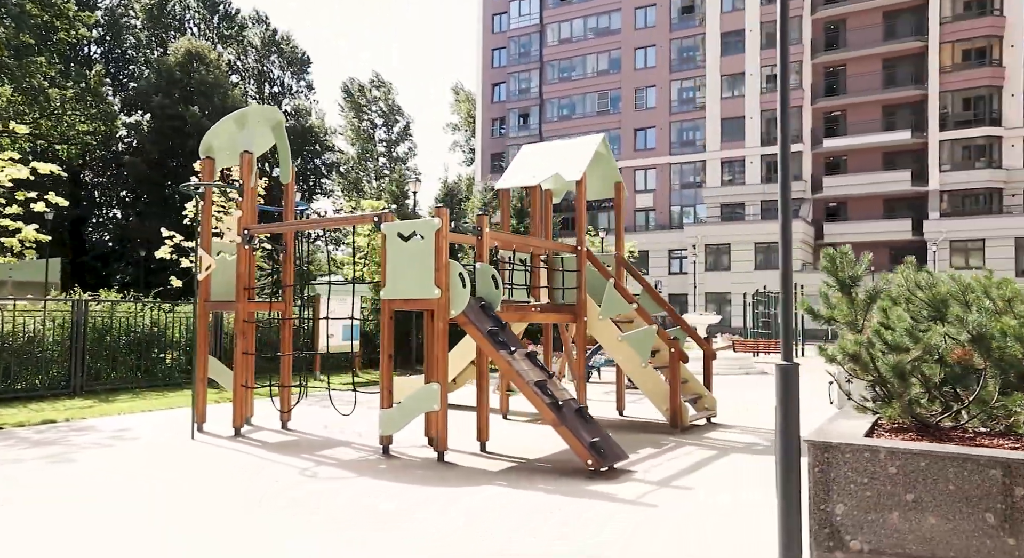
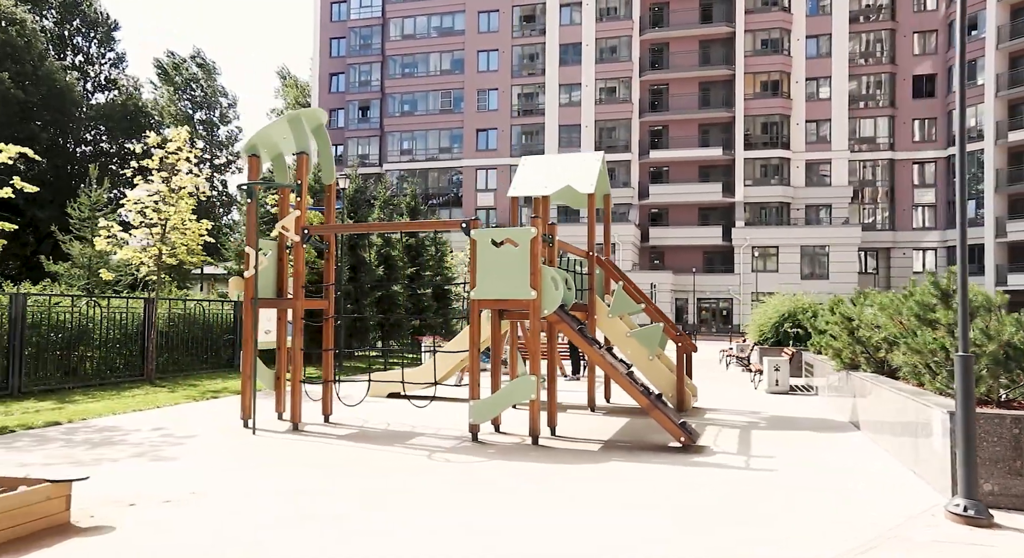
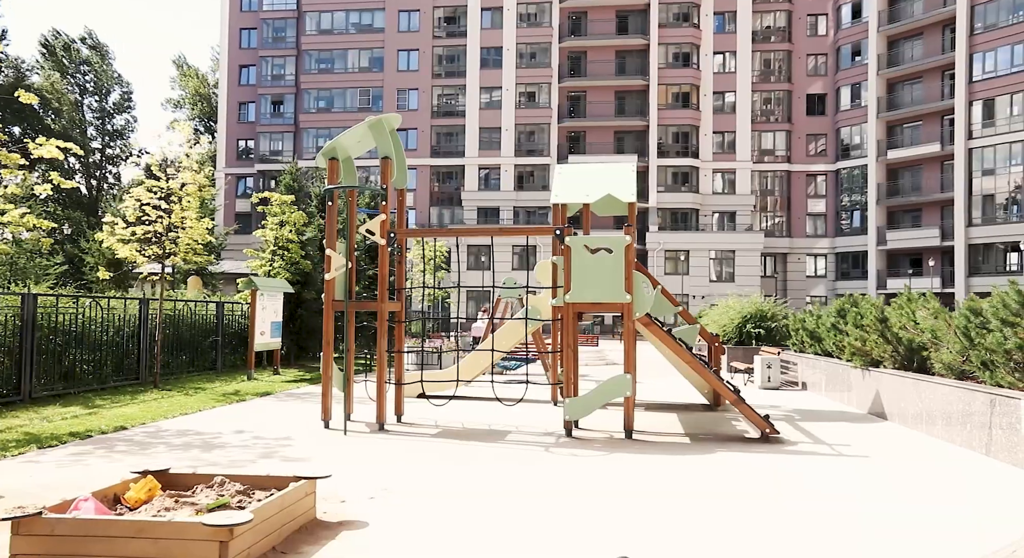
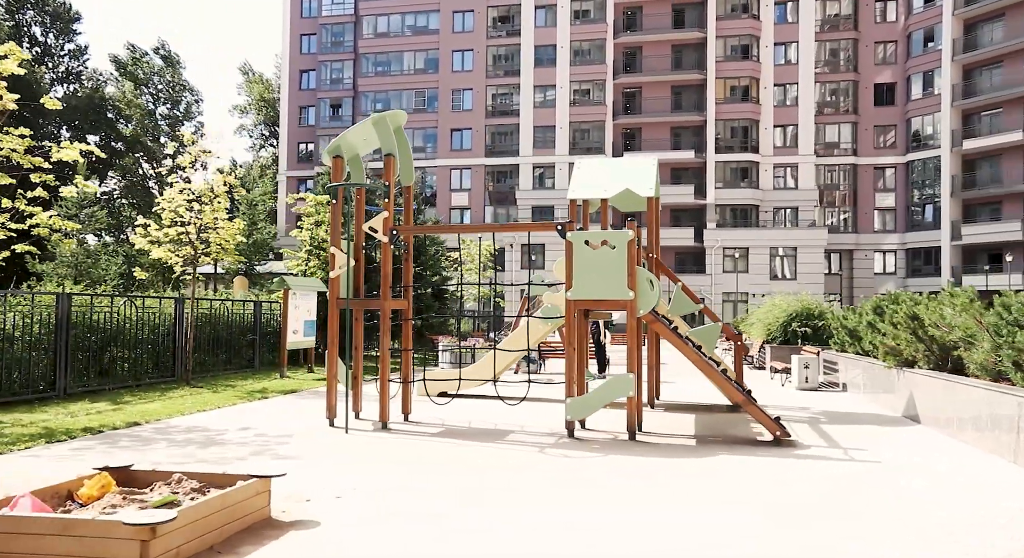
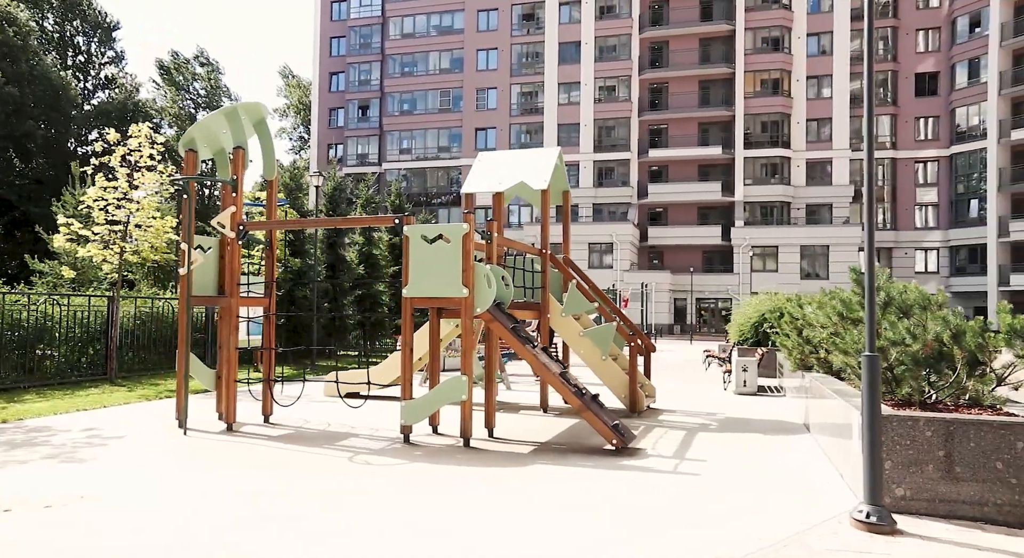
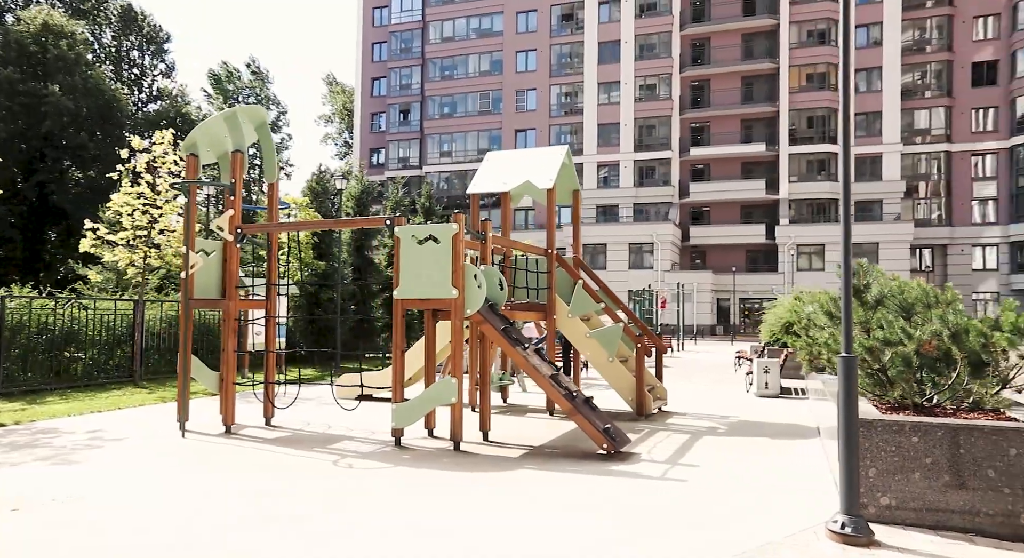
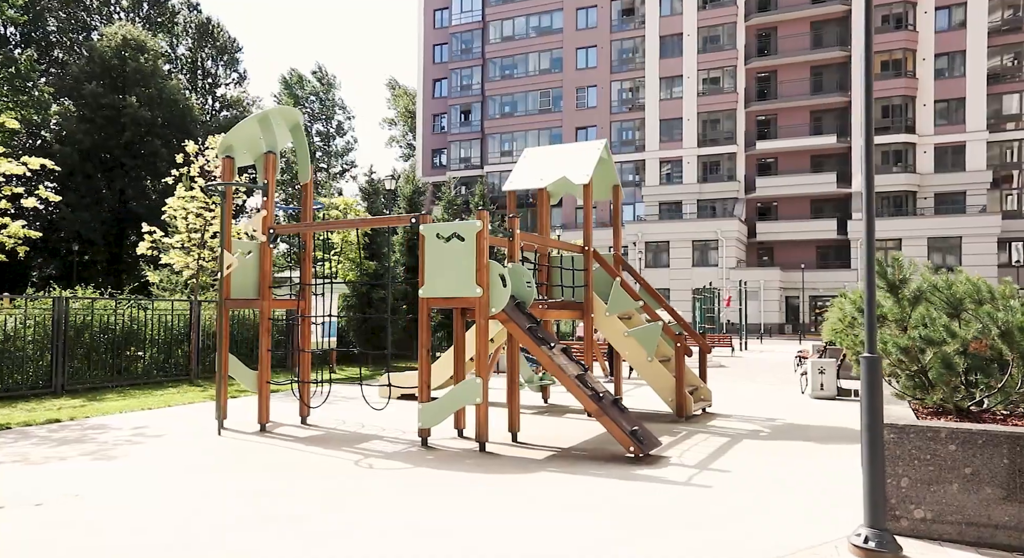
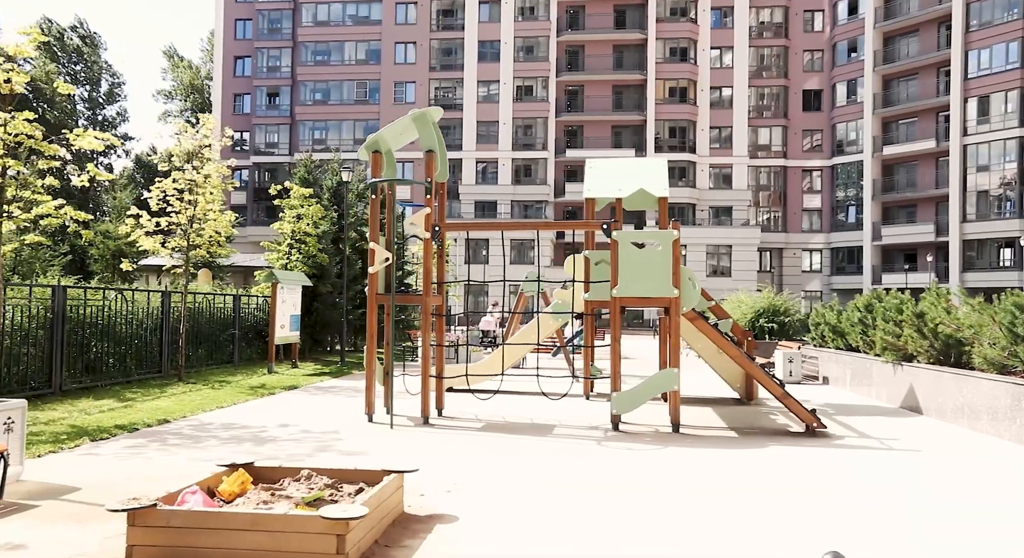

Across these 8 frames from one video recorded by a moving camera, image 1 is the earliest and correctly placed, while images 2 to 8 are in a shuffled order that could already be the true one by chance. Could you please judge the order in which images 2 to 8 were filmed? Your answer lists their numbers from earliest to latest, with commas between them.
7, 6, 5, 2, 4, 3, 8
